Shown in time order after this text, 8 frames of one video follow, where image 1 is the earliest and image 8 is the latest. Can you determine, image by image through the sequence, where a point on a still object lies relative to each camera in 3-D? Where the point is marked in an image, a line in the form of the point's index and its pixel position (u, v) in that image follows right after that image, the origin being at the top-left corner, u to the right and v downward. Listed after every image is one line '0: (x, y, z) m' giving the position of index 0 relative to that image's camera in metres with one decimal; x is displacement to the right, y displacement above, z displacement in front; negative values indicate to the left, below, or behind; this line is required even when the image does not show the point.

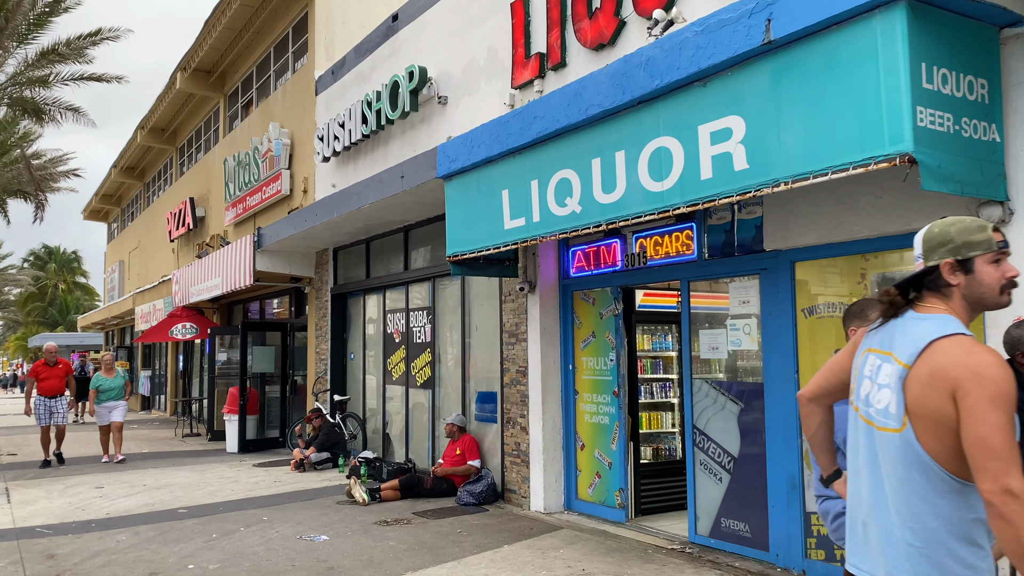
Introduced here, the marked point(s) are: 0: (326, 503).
0: (-1.9, -2.2, +8.0) m
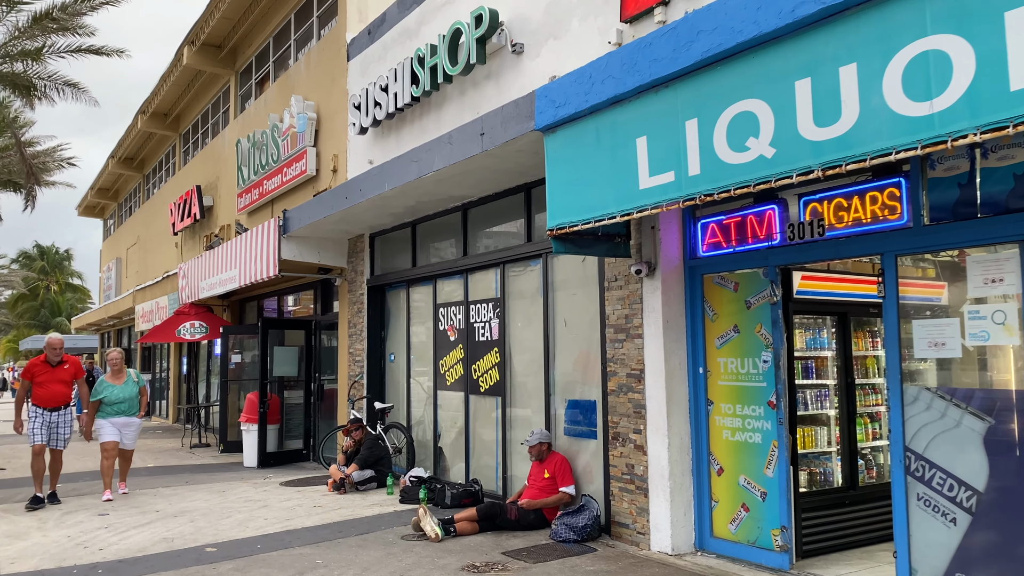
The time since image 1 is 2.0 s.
0: (-1.0, -2.0, +6.4) m
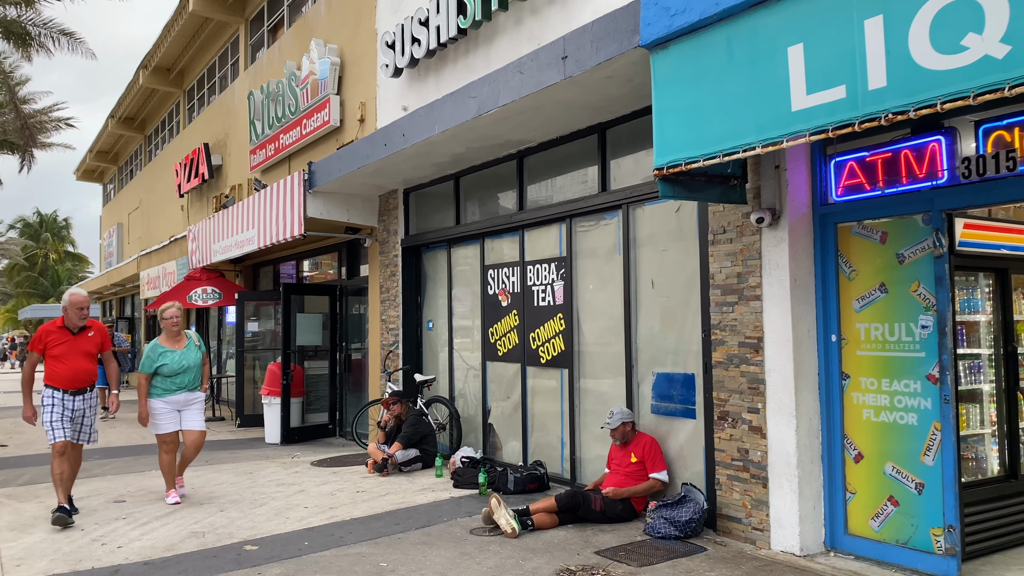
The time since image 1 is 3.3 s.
0: (-0.4, -1.7, +5.5) m
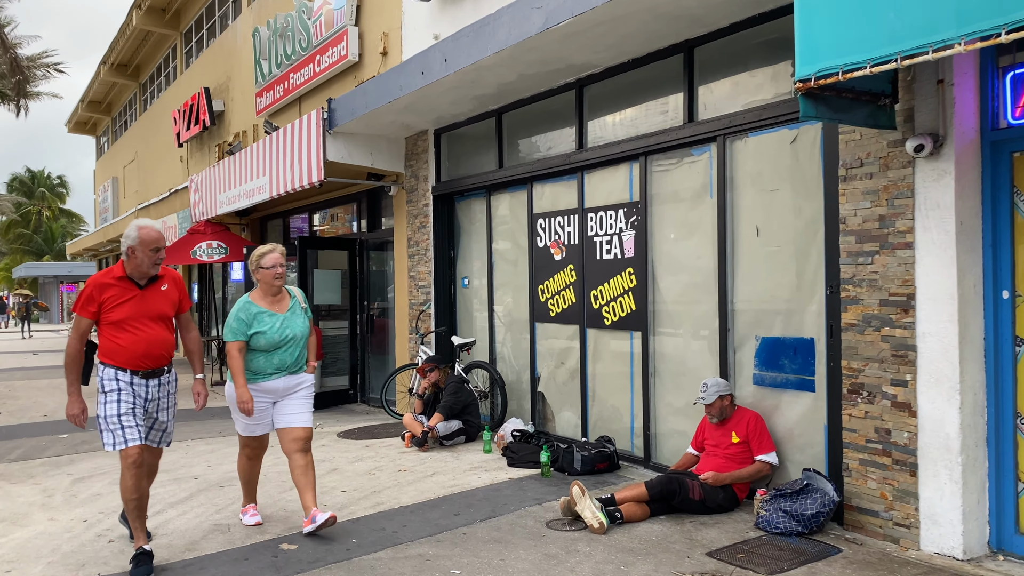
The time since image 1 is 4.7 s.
0: (+0.1, -1.4, +4.6) m
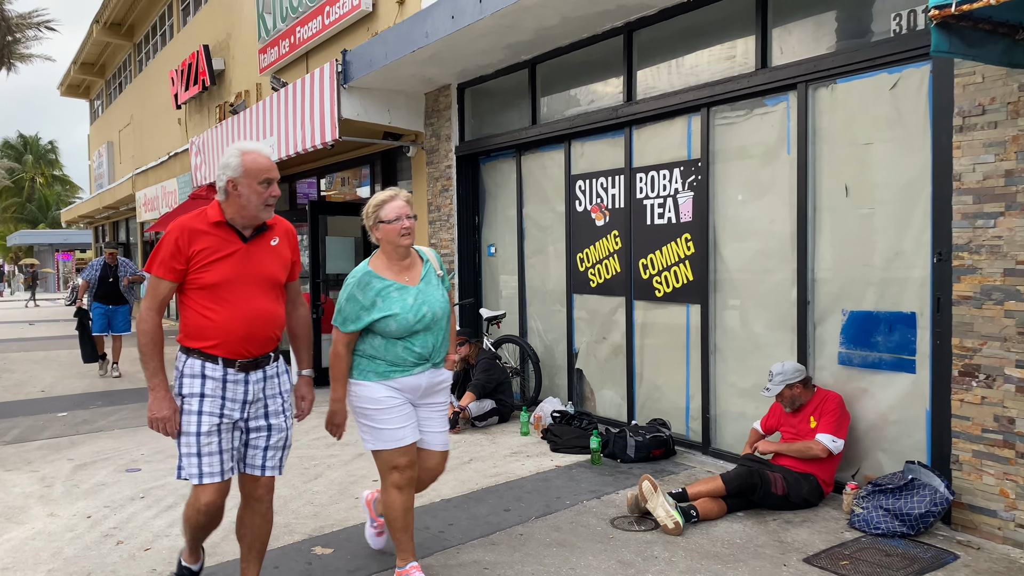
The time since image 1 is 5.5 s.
0: (+0.4, -1.2, +4.1) m
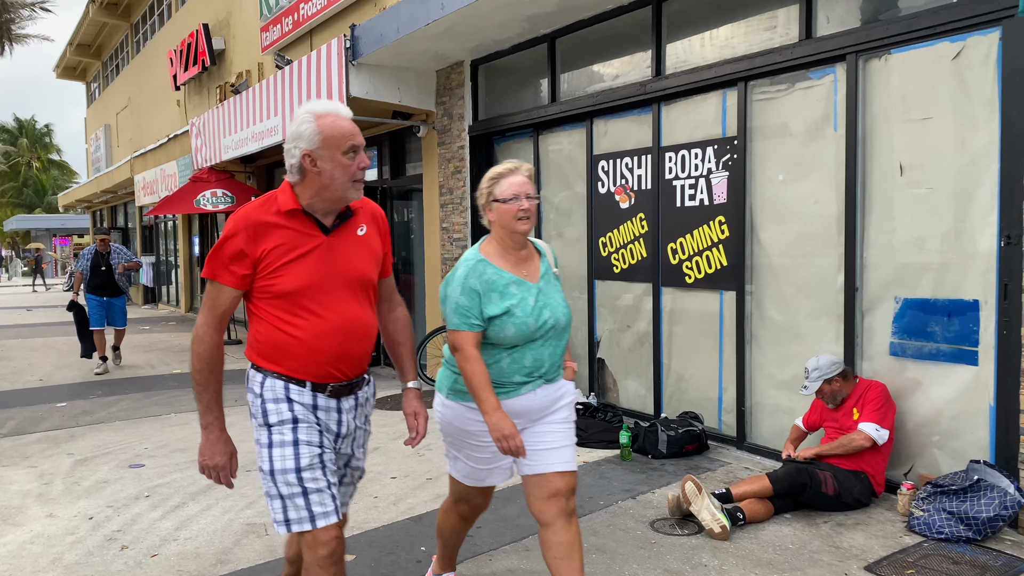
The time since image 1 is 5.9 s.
0: (+0.6, -1.2, +3.8) m
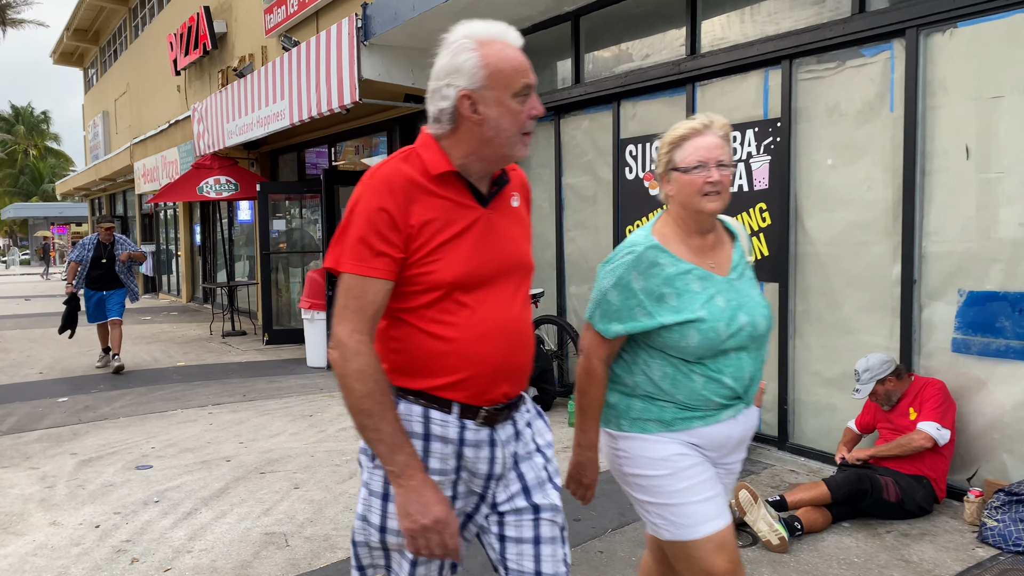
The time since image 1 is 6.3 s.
0: (+0.8, -1.1, +3.5) m
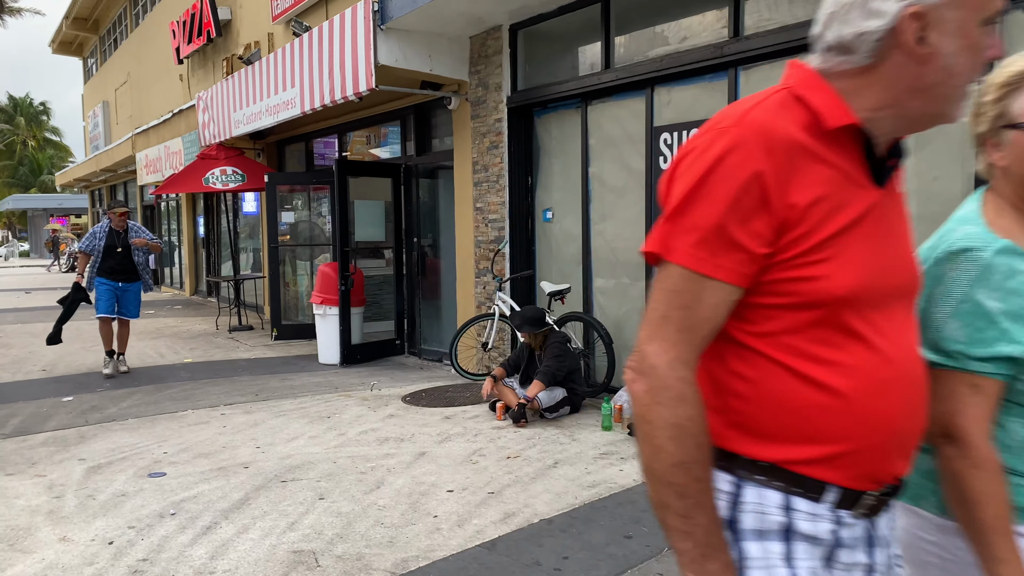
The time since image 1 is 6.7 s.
0: (+1.0, -1.1, +3.2) m
